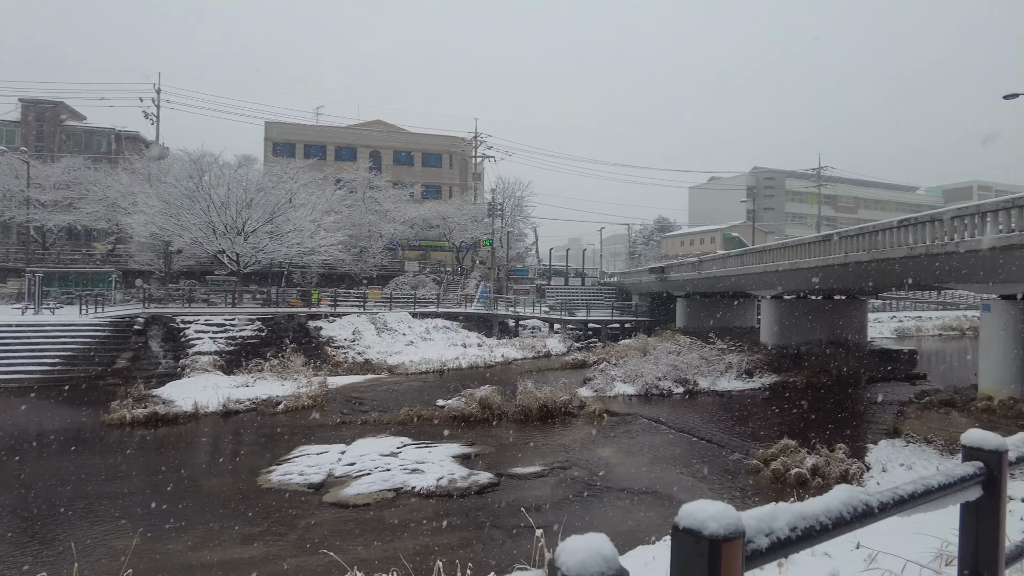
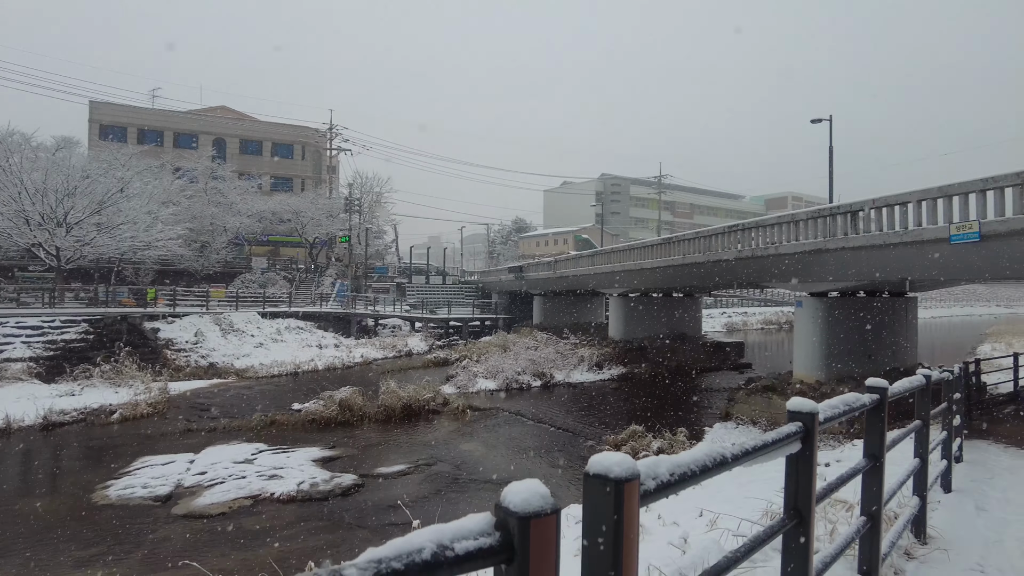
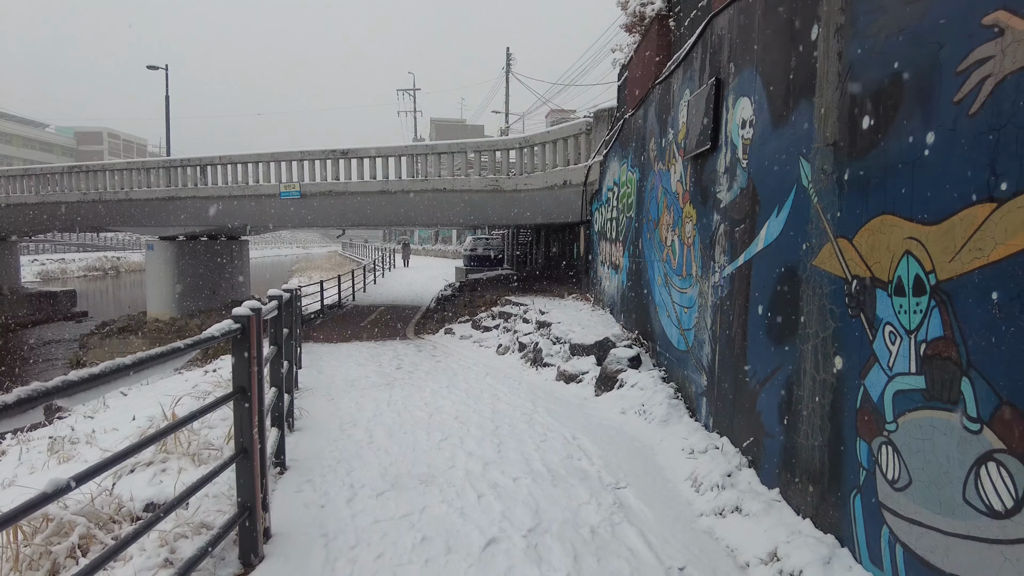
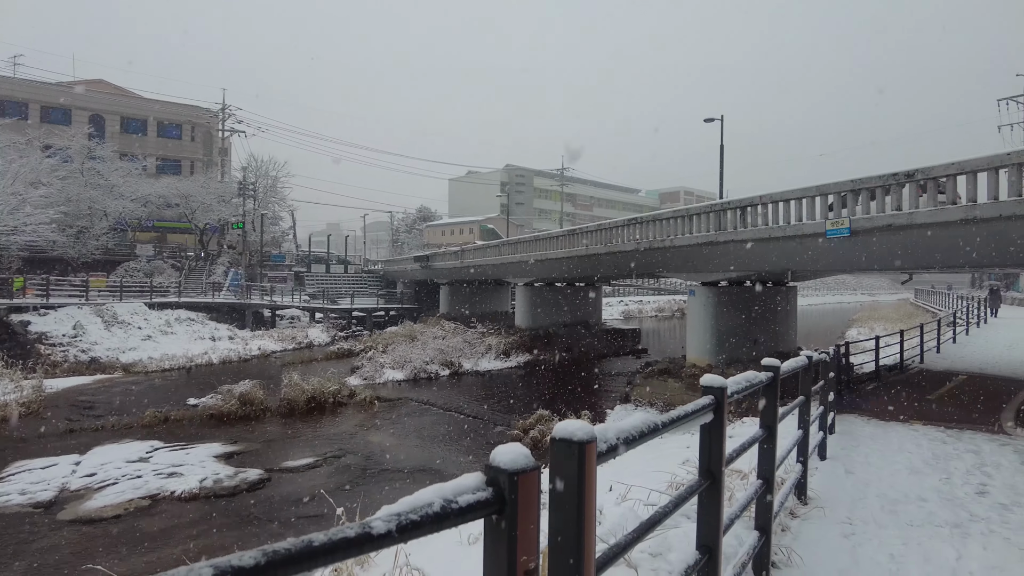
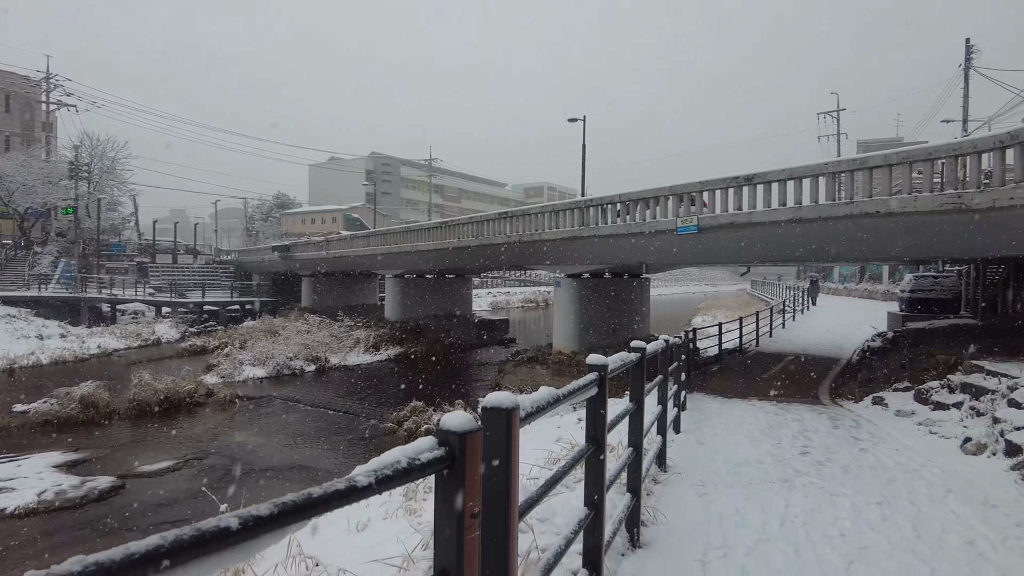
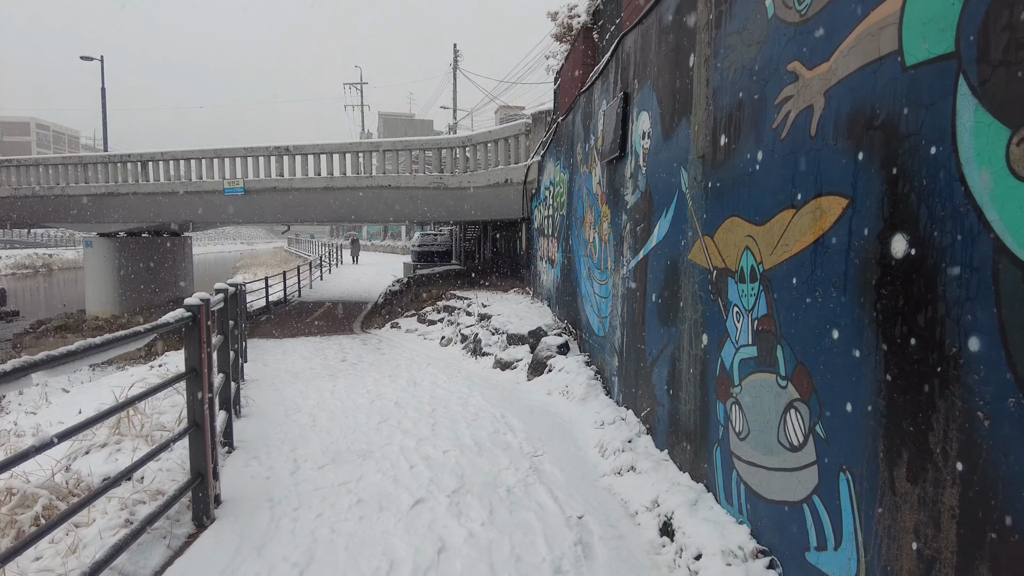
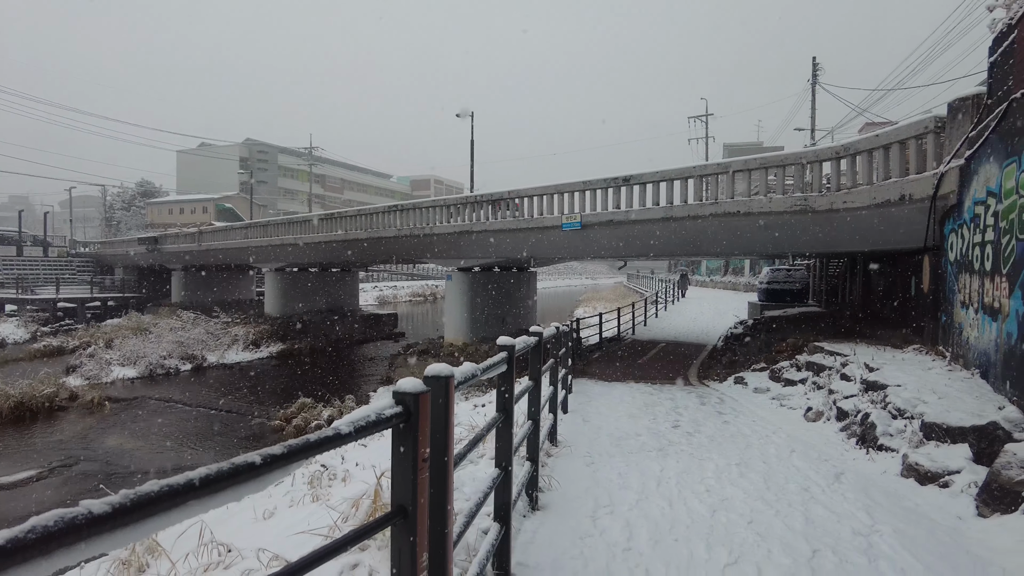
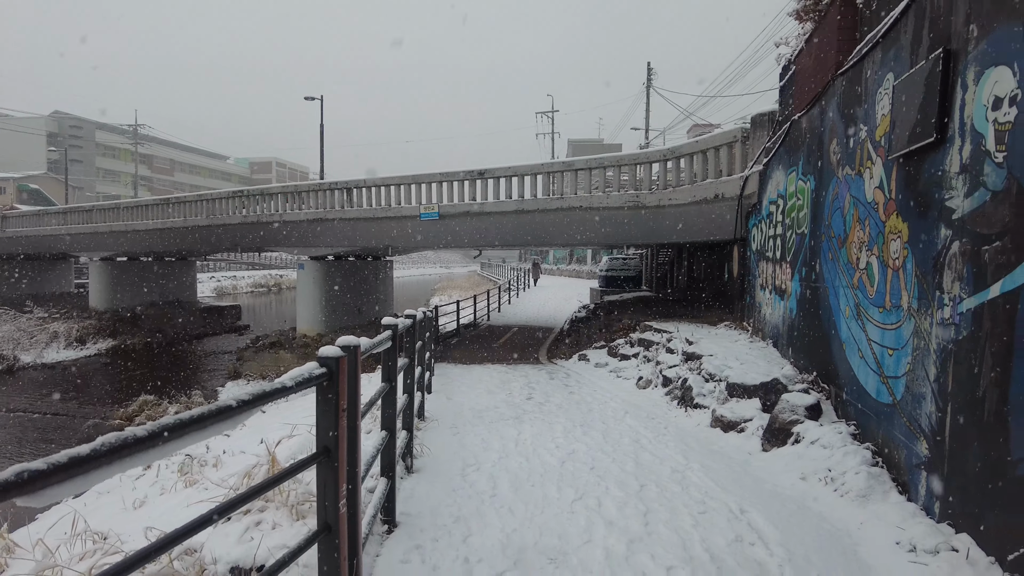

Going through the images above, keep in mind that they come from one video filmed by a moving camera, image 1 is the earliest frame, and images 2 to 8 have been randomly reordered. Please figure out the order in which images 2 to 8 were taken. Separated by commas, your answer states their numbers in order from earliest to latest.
2, 4, 5, 7, 8, 3, 6
